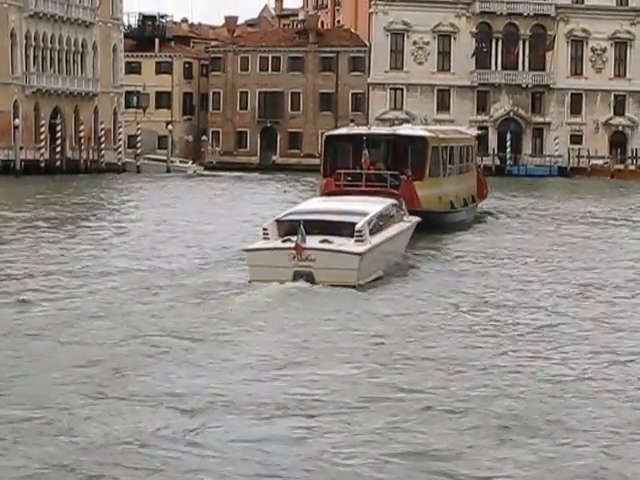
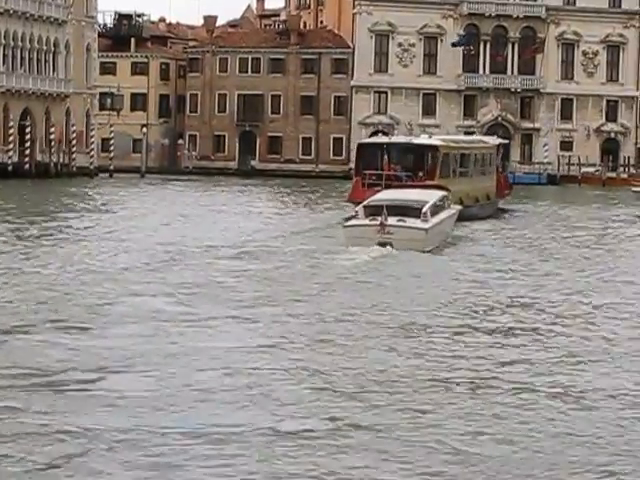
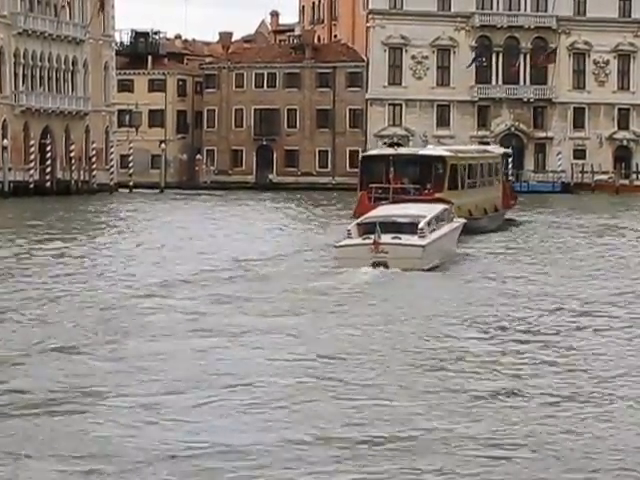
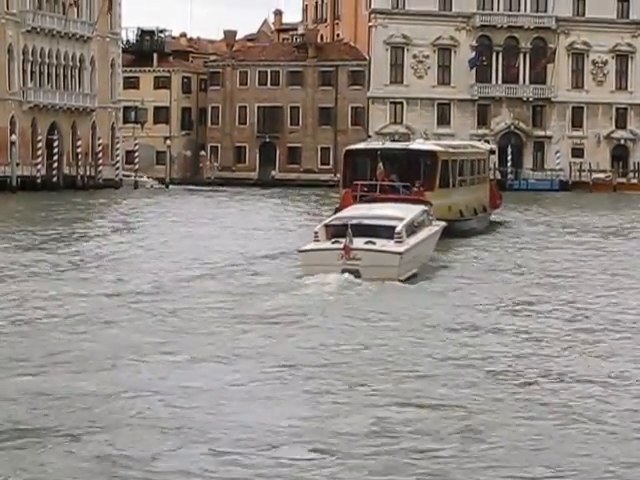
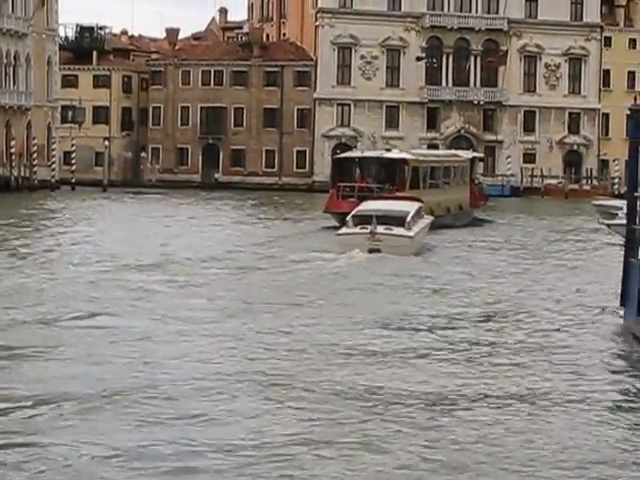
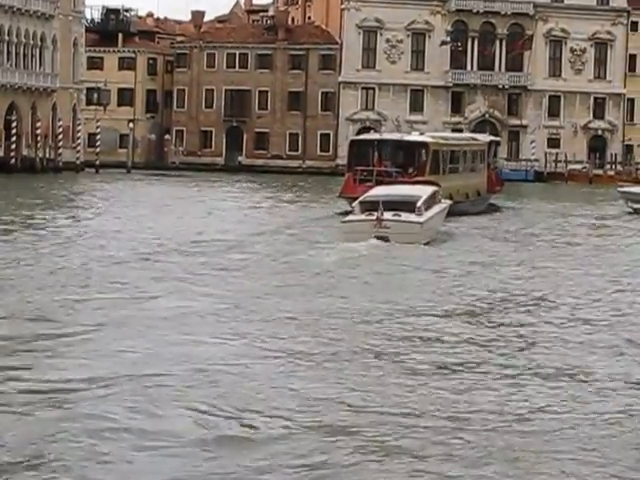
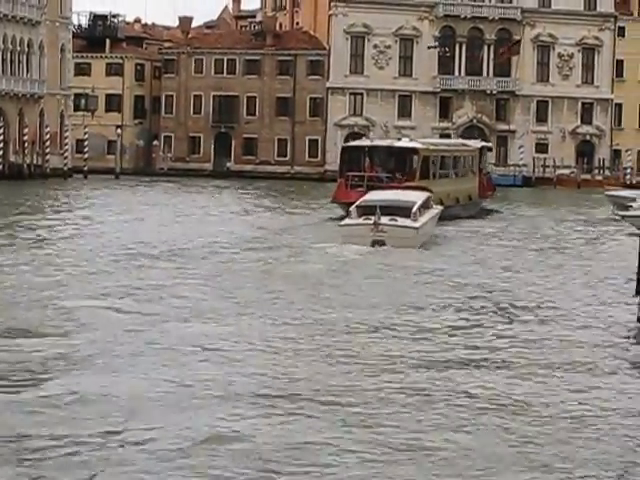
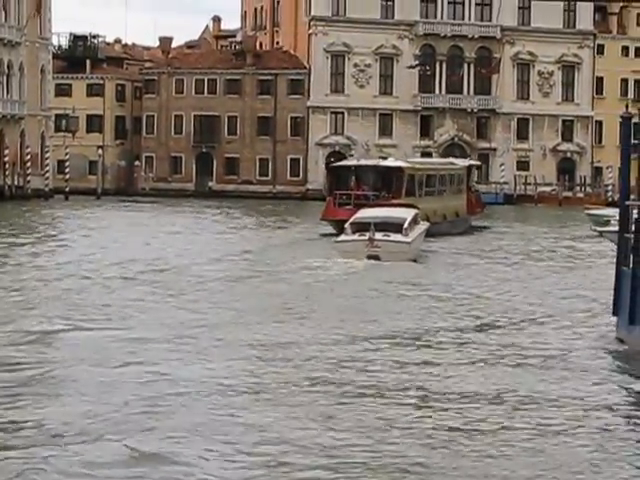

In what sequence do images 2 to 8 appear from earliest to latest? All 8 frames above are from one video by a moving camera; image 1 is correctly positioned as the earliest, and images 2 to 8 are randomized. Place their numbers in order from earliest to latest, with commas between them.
4, 3, 2, 6, 7, 5, 8
